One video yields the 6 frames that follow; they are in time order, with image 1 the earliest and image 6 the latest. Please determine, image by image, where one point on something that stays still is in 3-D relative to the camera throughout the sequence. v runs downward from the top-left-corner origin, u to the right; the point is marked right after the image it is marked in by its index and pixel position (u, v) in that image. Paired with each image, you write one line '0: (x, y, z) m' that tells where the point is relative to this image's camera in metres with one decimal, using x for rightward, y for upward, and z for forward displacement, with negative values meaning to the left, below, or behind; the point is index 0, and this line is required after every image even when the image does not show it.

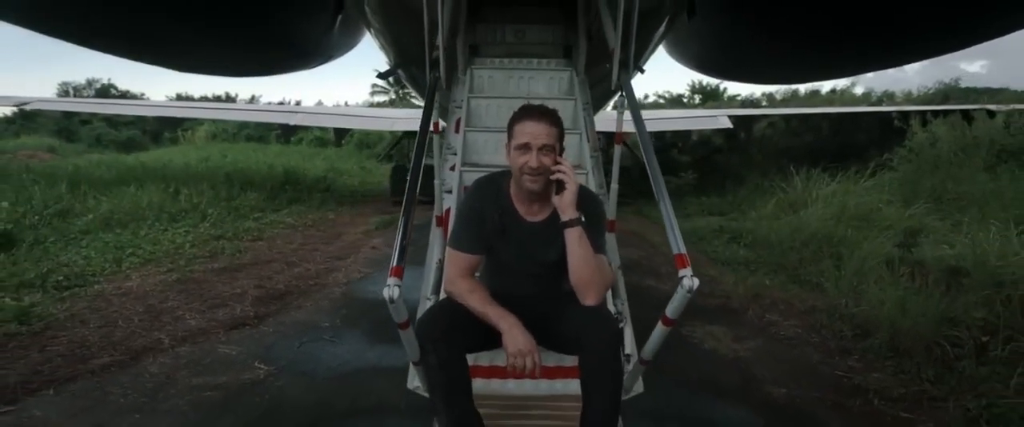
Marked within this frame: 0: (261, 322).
0: (-1.9, -0.8, +5.9) m
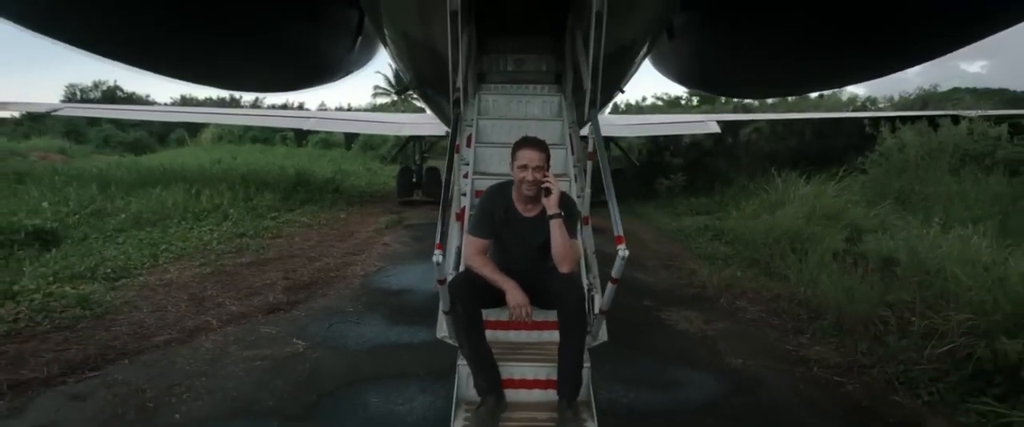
0: (-1.9, -0.8, +6.7) m
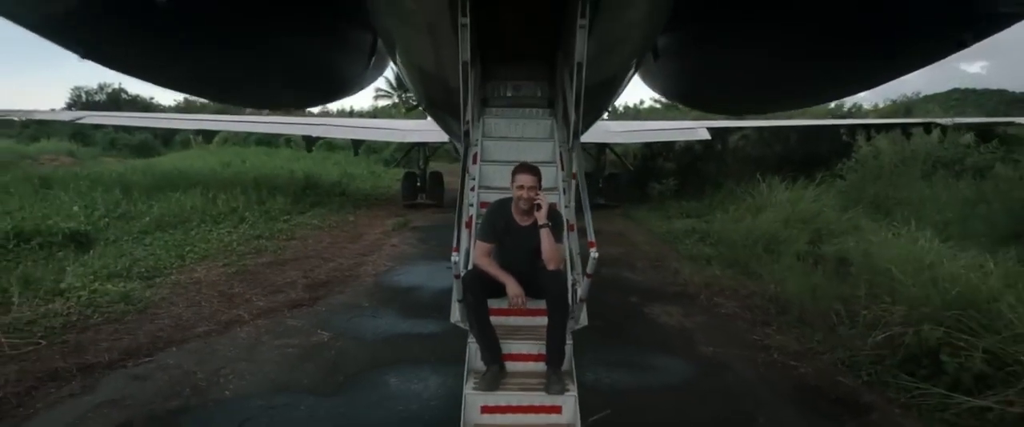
0: (-1.9, -0.9, +7.4) m
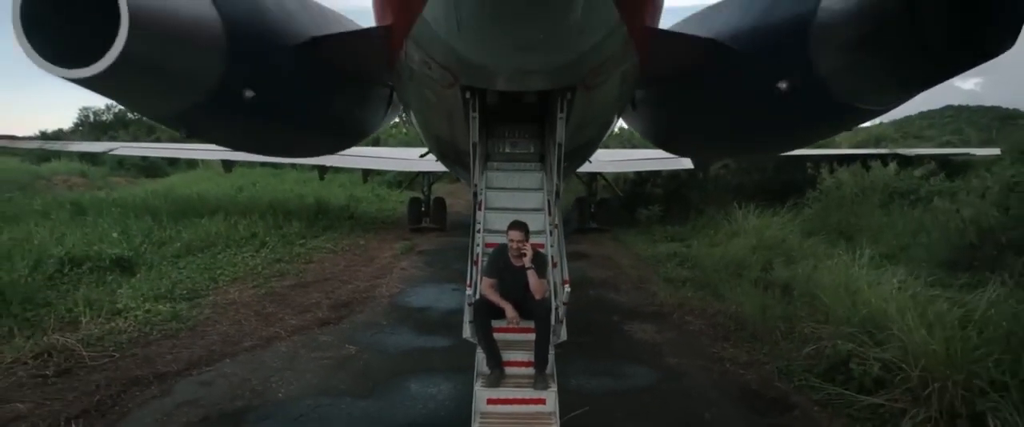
0: (-1.9, -1.2, +8.6) m
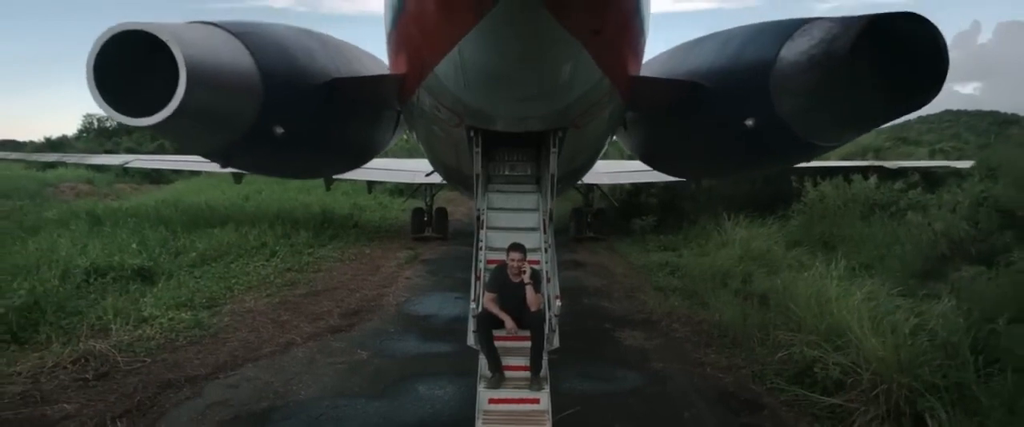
0: (-1.9, -1.4, +9.3) m
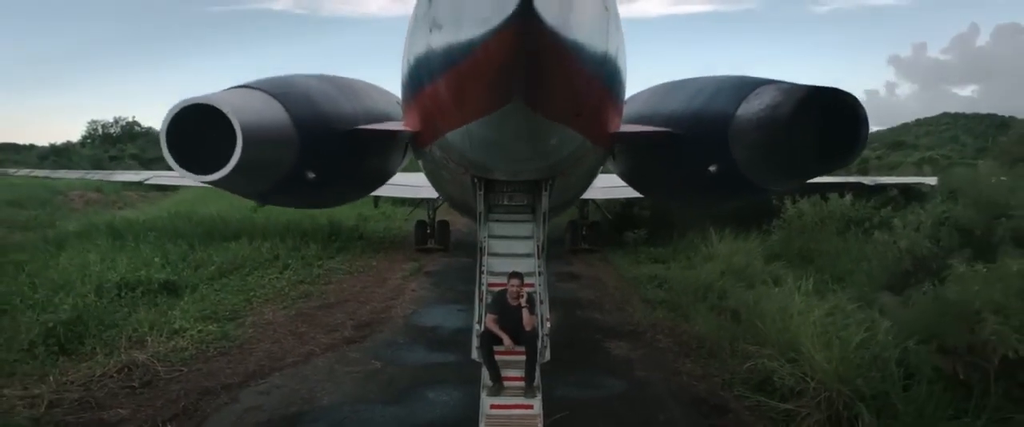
0: (-1.9, -1.7, +10.2) m
